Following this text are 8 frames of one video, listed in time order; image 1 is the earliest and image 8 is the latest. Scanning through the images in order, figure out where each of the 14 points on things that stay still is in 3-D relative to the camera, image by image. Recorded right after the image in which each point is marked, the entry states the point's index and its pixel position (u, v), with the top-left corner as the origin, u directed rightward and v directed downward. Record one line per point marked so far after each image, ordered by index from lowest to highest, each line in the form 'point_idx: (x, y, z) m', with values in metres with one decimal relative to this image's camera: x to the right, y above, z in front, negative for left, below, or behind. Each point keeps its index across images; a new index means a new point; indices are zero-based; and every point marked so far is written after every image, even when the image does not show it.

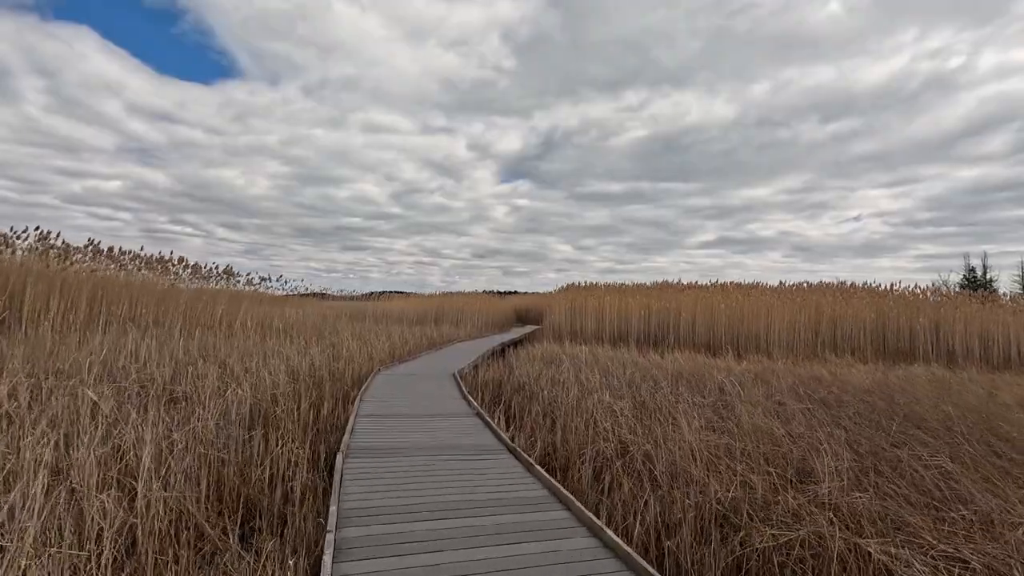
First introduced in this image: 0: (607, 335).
0: (+2.6, -1.3, +14.6) m
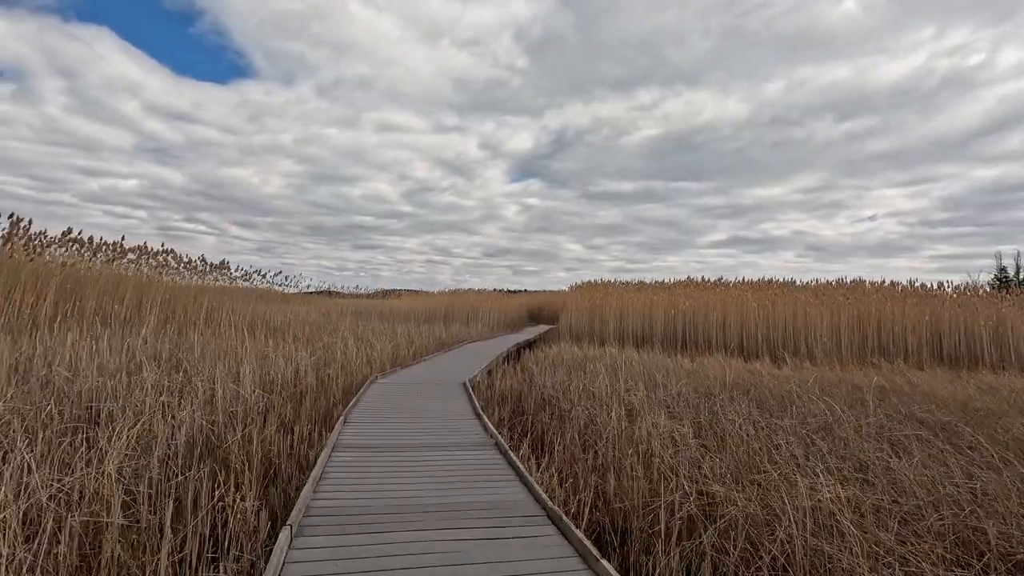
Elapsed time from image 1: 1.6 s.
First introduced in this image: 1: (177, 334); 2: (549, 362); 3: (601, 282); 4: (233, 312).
0: (+2.9, -1.2, +13.6) m
1: (-4.2, -0.6, +6.9) m
2: (+0.6, -1.1, +8.2) m
3: (+3.2, +0.2, +19.5) m
4: (-4.8, -0.4, +9.6) m
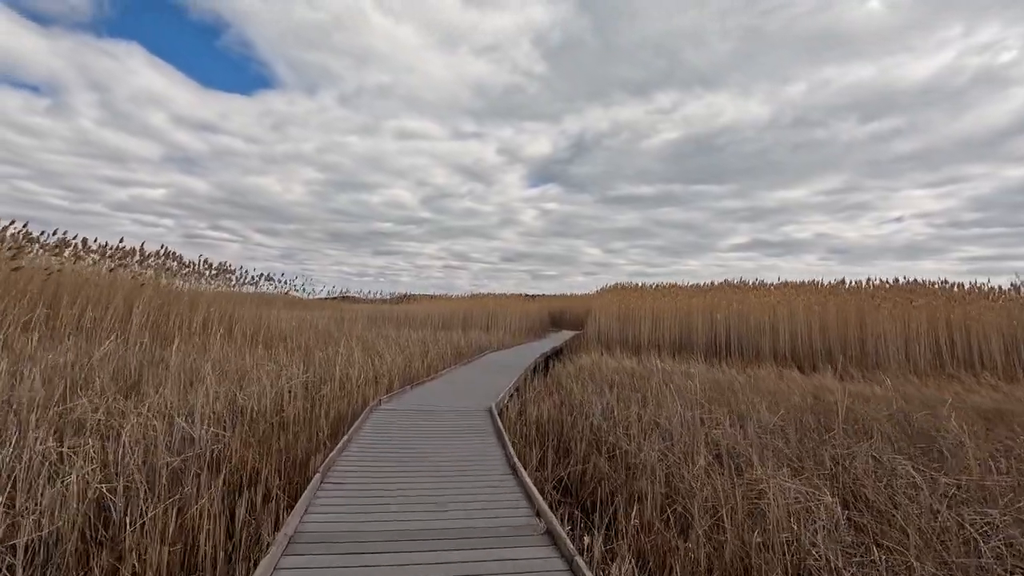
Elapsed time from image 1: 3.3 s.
0: (+3.5, -1.3, +12.5) m
1: (-3.8, -0.7, +6.0) m
2: (+1.0, -1.2, +7.1) m
3: (+3.9, +0.1, +18.4) m
4: (-4.4, -0.5, +8.7) m
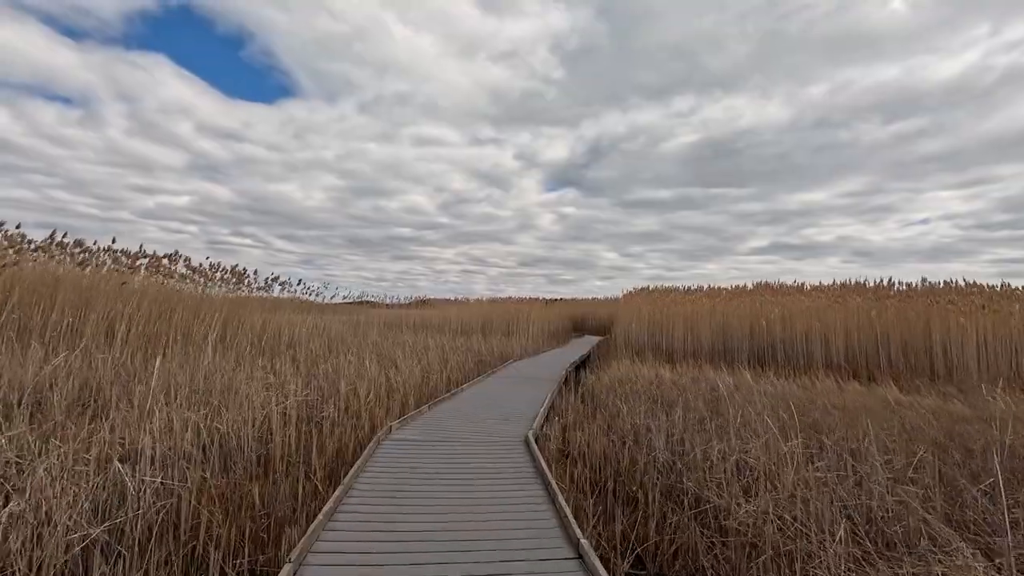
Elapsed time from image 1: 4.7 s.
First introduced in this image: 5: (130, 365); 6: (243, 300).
0: (+4.0, -1.3, +11.6) m
1: (-3.5, -0.7, +5.3) m
2: (+1.3, -1.2, +6.4) m
3: (+4.6, 0.0, +17.5) m
4: (-4.0, -0.6, +8.1) m
5: (-3.4, -0.7, +4.8) m
6: (-5.2, -0.2, +10.6) m
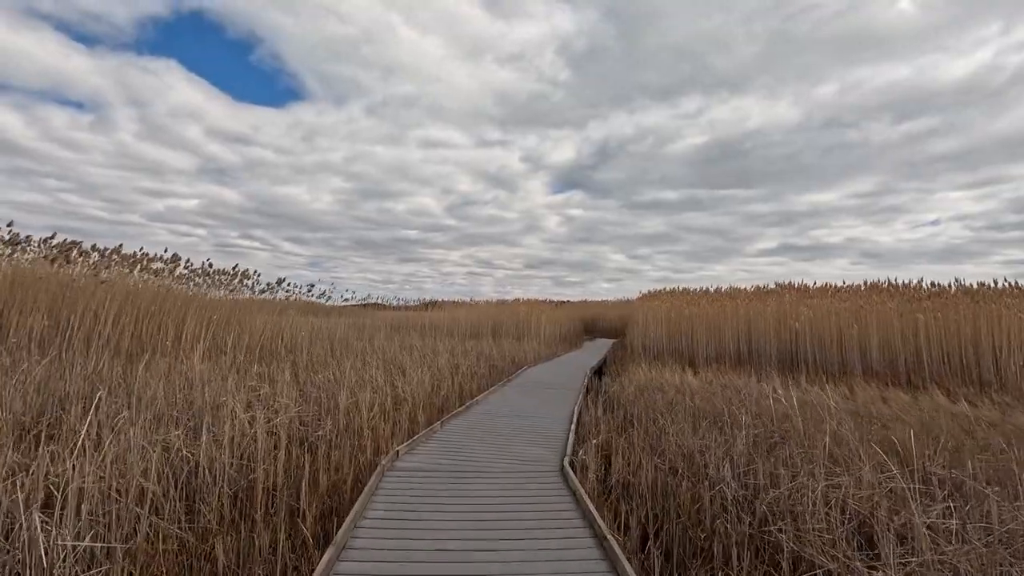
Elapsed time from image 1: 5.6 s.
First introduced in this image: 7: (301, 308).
0: (+4.2, -1.3, +11.0) m
1: (-3.4, -0.7, +4.9) m
2: (+1.5, -1.2, +5.8) m
3: (+4.9, -0.1, +16.9) m
4: (-3.8, -0.6, +7.6) m
5: (-3.2, -0.7, +4.3) m
6: (-4.9, -0.2, +10.1) m
7: (-4.9, -0.5, +12.7) m
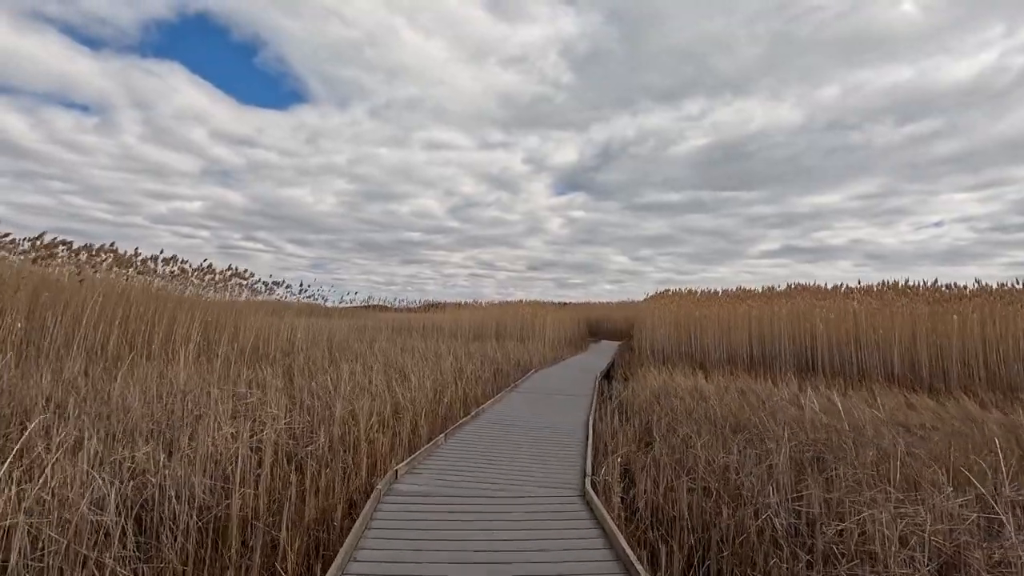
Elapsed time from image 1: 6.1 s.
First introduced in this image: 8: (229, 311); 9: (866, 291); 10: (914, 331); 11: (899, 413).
0: (+4.3, -1.4, +10.7) m
1: (-3.3, -0.7, +4.6) m
2: (+1.6, -1.2, +5.5) m
3: (+5.1, -0.1, +16.6) m
4: (-3.7, -0.6, +7.3) m
5: (-3.1, -0.7, +4.0) m
6: (-4.8, -0.3, +9.8) m
7: (-4.8, -0.5, +12.4) m
8: (-4.4, -0.4, +8.6) m
9: (+7.5, -0.1, +11.7) m
10: (+6.3, -0.7, +8.6) m
11: (+4.0, -1.3, +5.6) m
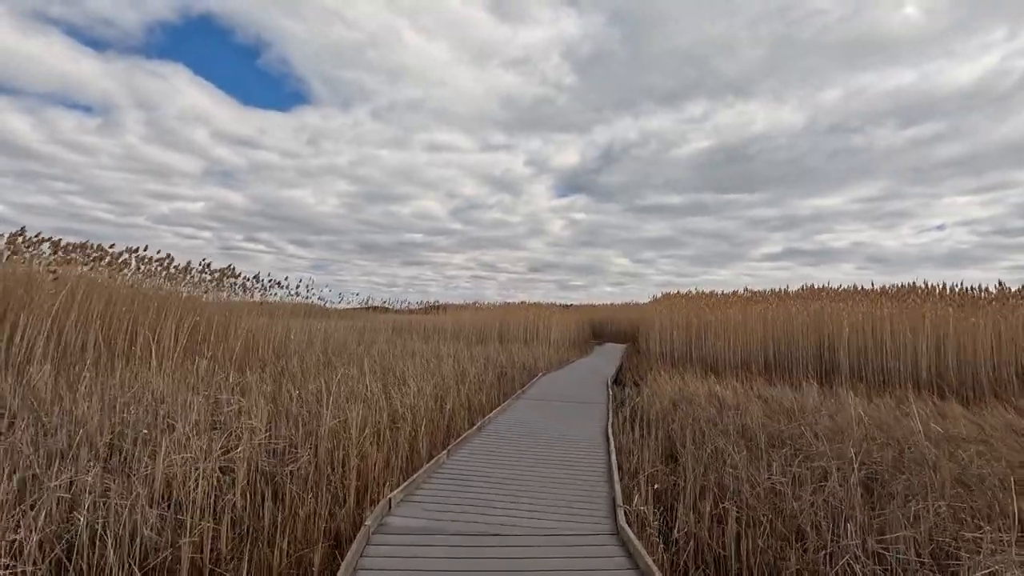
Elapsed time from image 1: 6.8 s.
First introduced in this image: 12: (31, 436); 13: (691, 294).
0: (+4.4, -1.4, +10.3) m
1: (-3.2, -0.7, +4.2) m
2: (+1.7, -1.2, +5.1) m
3: (+5.2, -0.2, +16.2) m
4: (-3.6, -0.6, +6.9) m
5: (-3.1, -0.6, +3.6) m
6: (-4.8, -0.2, +9.4) m
7: (-4.7, -0.5, +12.0) m
8: (-4.3, -0.3, +8.2) m
9: (+7.6, -0.1, +11.2) m
10: (+6.3, -0.7, +8.1) m
11: (+4.0, -1.3, +5.2) m
12: (-2.3, -0.7, +2.7) m
13: (+5.2, -0.2, +15.9) m
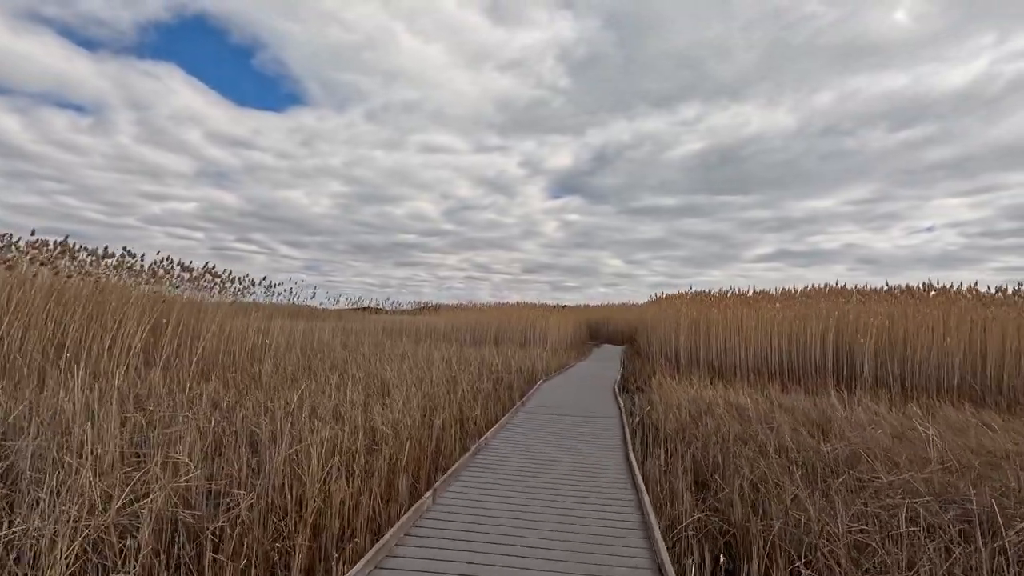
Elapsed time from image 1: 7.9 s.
0: (+4.3, -1.4, +9.7) m
1: (-3.2, -0.6, +3.5) m
2: (+1.6, -1.2, +4.5) m
3: (+5.0, -0.2, +15.6) m
4: (-3.7, -0.6, +6.2) m
5: (-3.0, -0.6, +2.9) m
6: (-4.8, -0.2, +8.8) m
7: (-4.8, -0.5, +11.3) m
8: (-4.4, -0.3, +7.5) m
9: (+7.5, -0.1, +10.7) m
10: (+6.3, -0.7, +7.6) m
11: (+4.0, -1.3, +4.6) m
12: (-2.3, -0.7, +2.0) m
13: (+5.0, -0.2, +15.3) m
